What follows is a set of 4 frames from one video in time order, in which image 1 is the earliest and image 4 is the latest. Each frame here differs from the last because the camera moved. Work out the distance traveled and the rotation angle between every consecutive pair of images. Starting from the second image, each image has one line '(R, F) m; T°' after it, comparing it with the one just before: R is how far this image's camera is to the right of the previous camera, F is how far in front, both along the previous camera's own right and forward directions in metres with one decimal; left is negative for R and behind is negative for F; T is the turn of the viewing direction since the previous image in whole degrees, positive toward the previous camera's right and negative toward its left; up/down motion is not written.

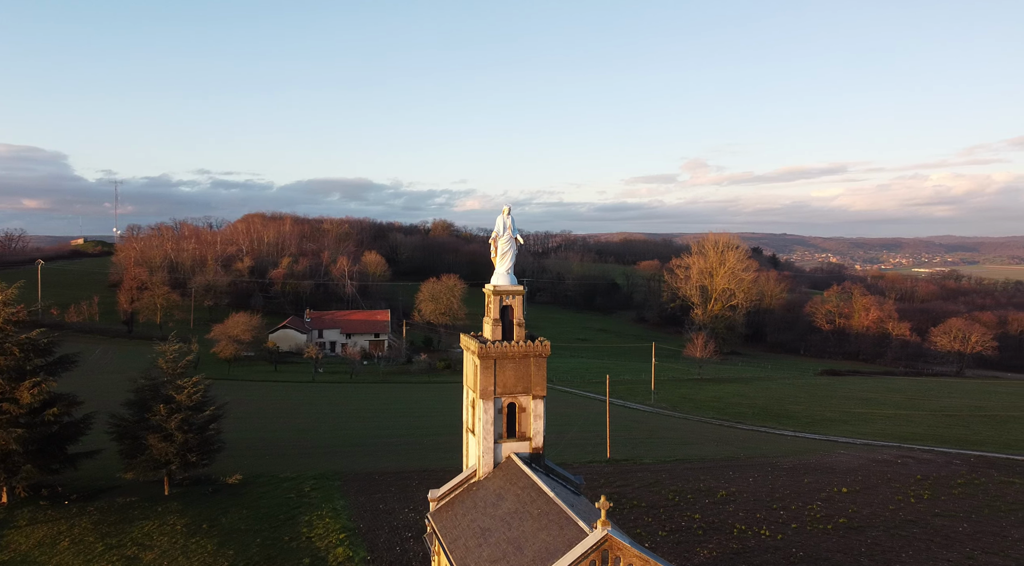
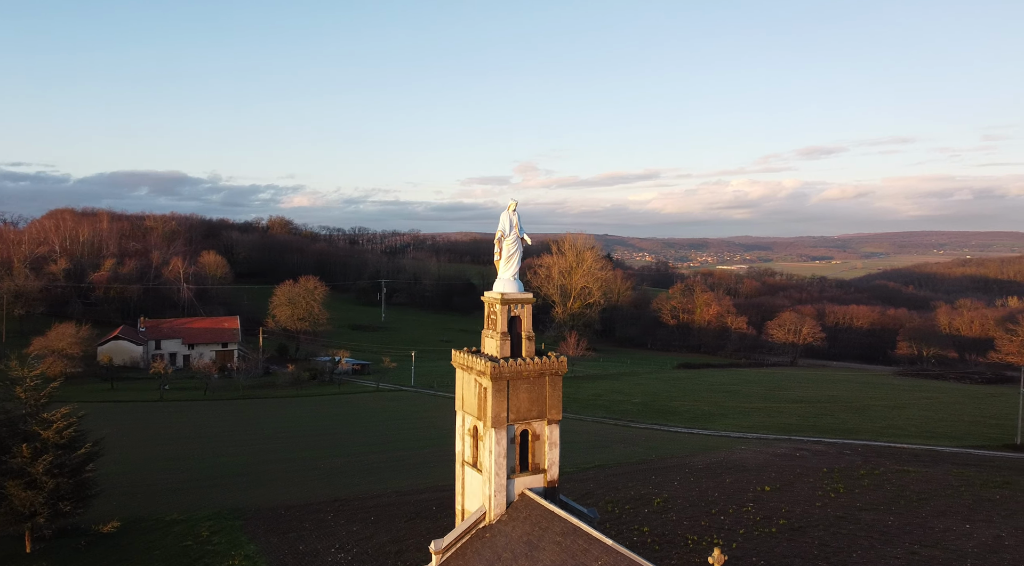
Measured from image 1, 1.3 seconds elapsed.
(-4.8, +4.1) m; +13°
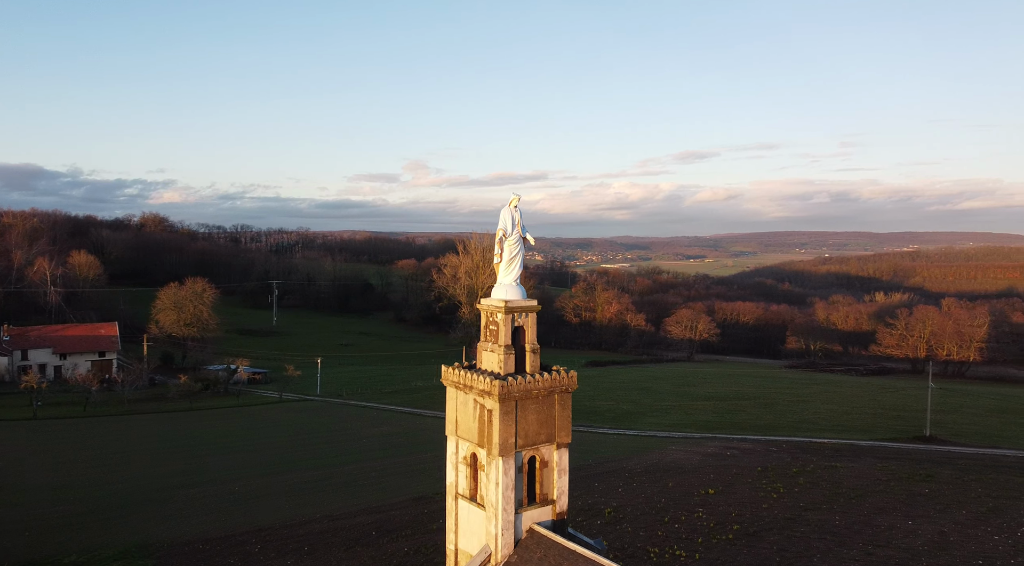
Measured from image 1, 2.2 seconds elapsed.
(-2.7, +2.9) m; +8°
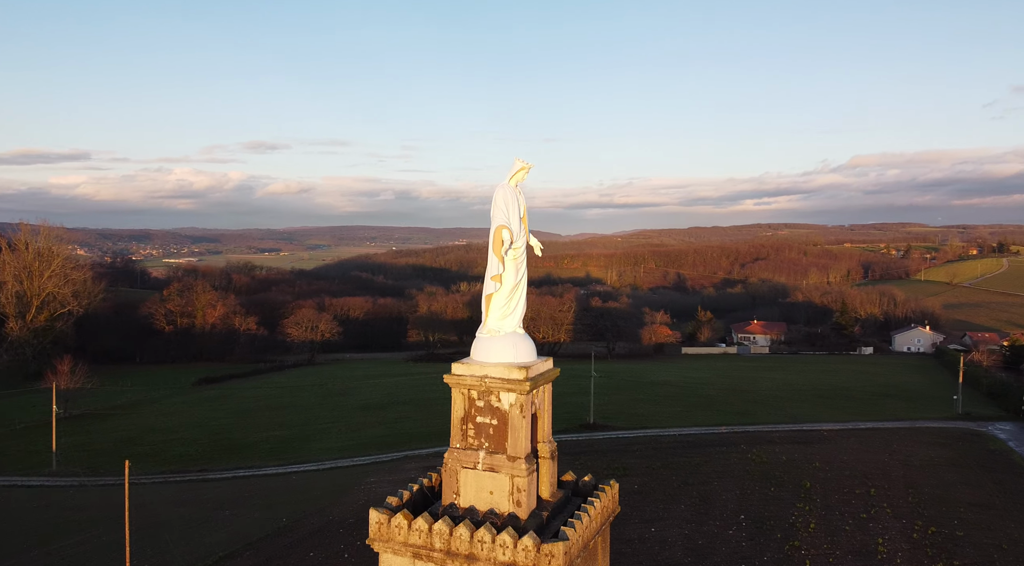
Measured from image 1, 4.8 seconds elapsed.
(-4.8, +10.8) m; +31°
